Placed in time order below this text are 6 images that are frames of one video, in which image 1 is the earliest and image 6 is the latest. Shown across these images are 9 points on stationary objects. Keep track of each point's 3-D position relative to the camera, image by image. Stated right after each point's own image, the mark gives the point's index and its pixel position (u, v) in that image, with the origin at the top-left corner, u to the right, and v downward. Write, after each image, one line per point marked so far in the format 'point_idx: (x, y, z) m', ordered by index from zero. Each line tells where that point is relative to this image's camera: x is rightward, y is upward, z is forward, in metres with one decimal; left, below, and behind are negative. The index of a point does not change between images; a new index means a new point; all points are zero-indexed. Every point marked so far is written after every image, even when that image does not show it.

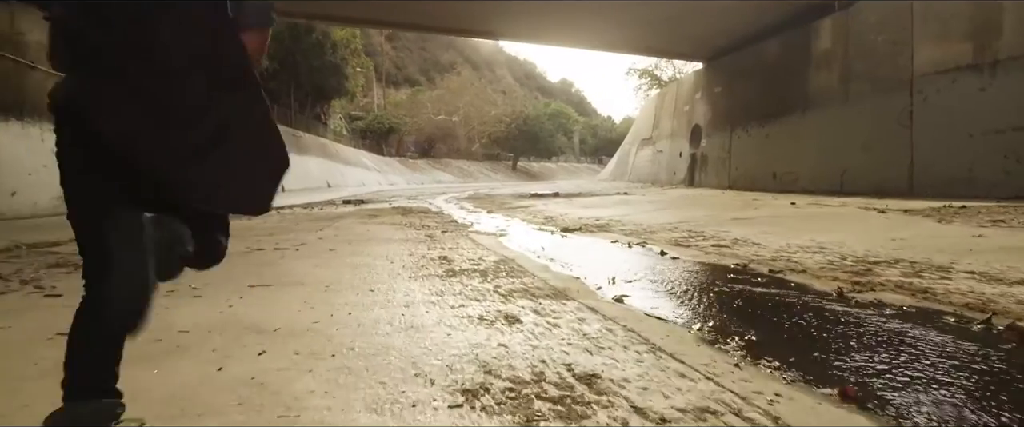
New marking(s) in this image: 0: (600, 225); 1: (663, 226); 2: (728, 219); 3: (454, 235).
0: (+0.8, -0.1, +6.8) m
1: (+1.3, -0.1, +6.3) m
2: (+2.1, 0.0, +7.0) m
3: (-0.5, -0.2, +6.1) m
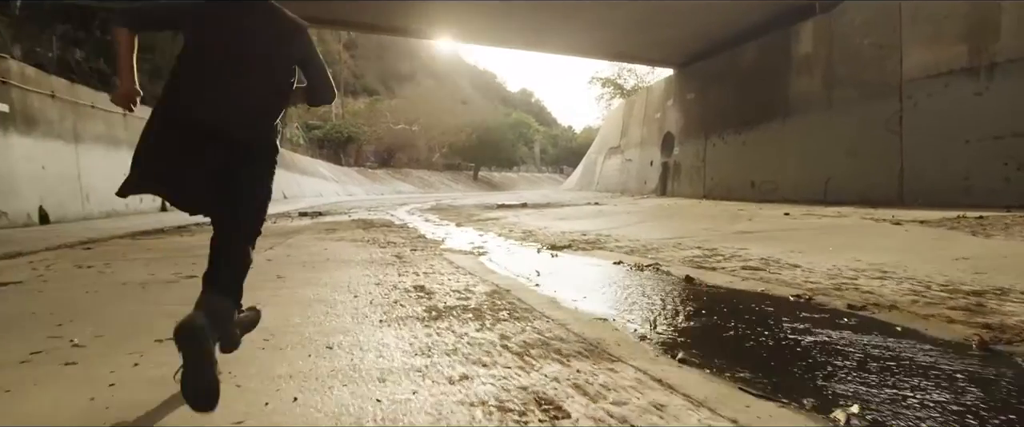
0: (+0.6, -0.2, +6.1) m
1: (+1.2, -0.2, +5.6) m
2: (+1.9, -0.2, +6.3) m
3: (-0.6, -0.3, +5.3) m
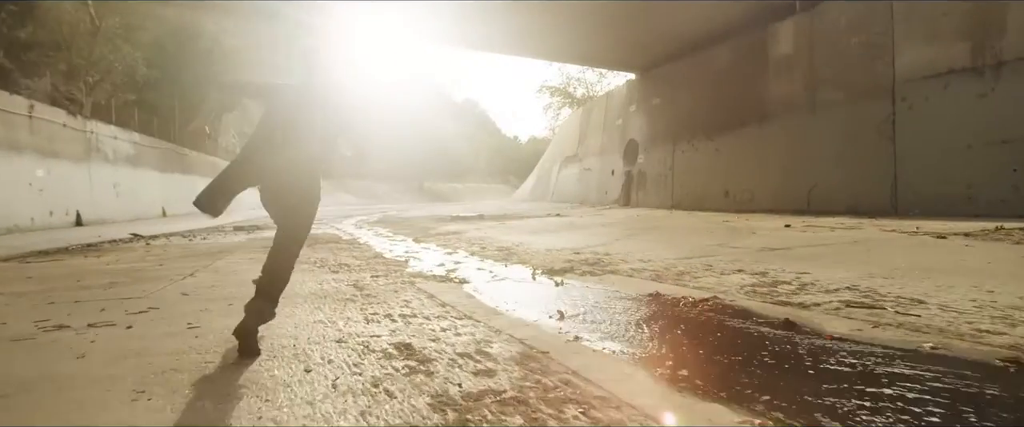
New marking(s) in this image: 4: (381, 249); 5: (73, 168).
0: (+0.5, -0.3, +5.0) m
1: (+1.1, -0.3, +4.6) m
2: (+1.7, -0.3, +5.3) m
3: (-0.7, -0.4, +4.1) m
4: (-1.3, -0.4, +7.3) m
5: (-8.8, +0.9, +14.5) m
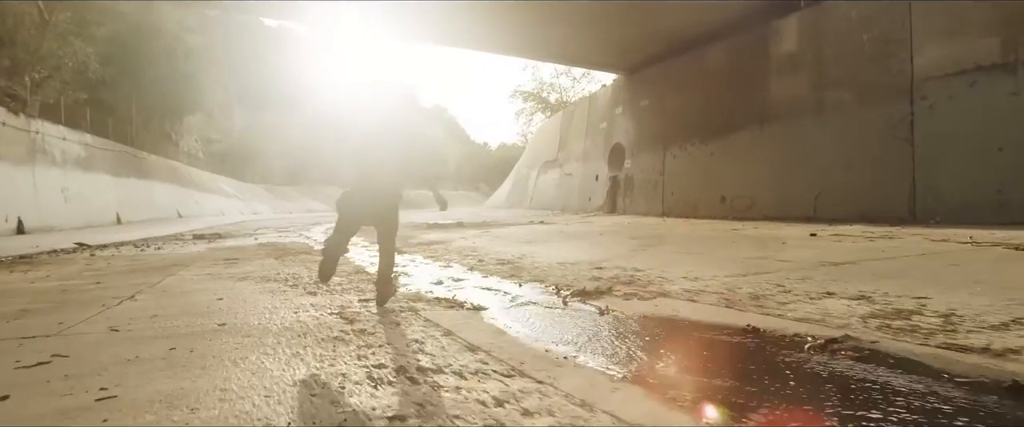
0: (+0.6, -0.4, +4.2) m
1: (+1.2, -0.3, +3.8) m
2: (+1.8, -0.3, +4.5) m
3: (-0.5, -0.4, +3.3) m
4: (-1.3, -0.4, +6.3) m
5: (-9.1, +0.8, +13.3) m
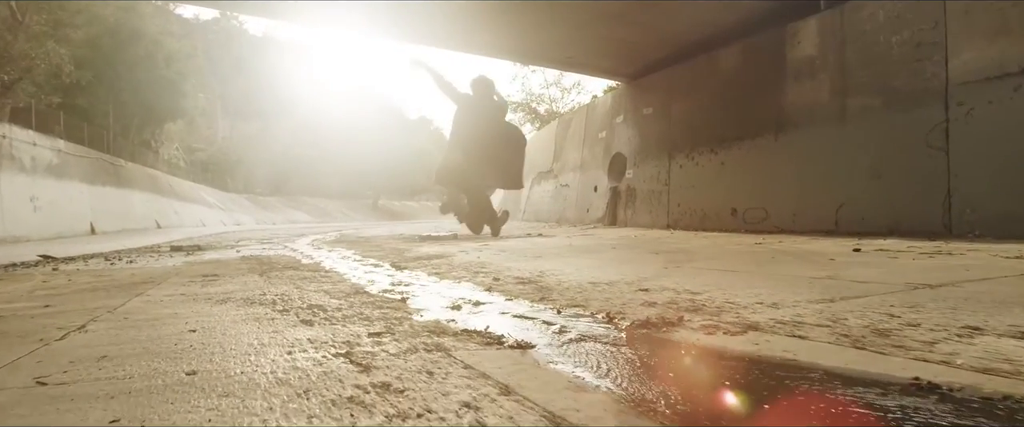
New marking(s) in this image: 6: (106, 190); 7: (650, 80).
0: (+0.8, -0.4, +3.5) m
1: (+1.4, -0.4, +3.1) m
2: (+2.0, -0.4, +3.9) m
3: (-0.3, -0.5, +2.5) m
4: (-1.2, -0.5, +5.6) m
5: (-9.1, +0.6, +12.4) m
6: (-10.9, +0.6, +19.5) m
7: (+2.8, +2.7, +14.5) m
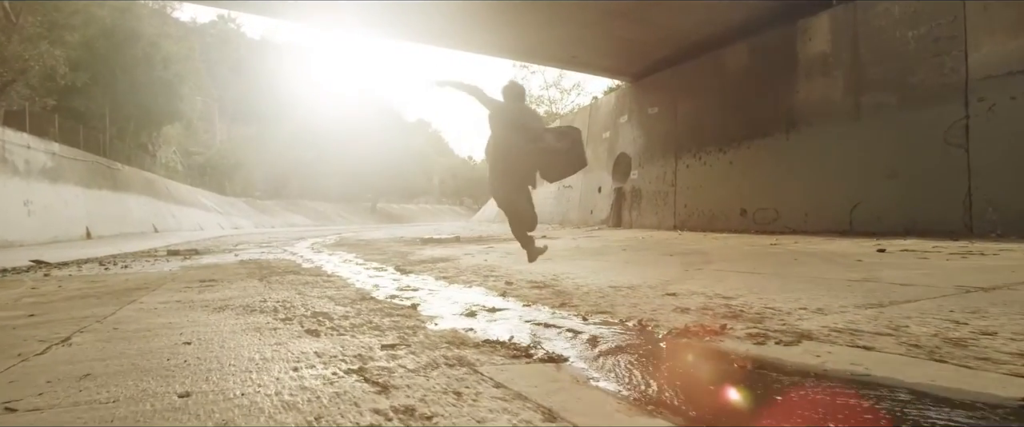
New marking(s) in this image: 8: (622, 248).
0: (+0.9, -0.4, +3.2) m
1: (+1.5, -0.4, +2.8) m
2: (+2.1, -0.4, +3.6) m
3: (-0.2, -0.5, +2.3) m
4: (-1.1, -0.5, +5.3) m
5: (-9.1, +0.5, +12.1) m
6: (-10.9, +0.5, +19.2) m
7: (+2.8, +2.7, +14.3) m
8: (+1.3, -0.4, +8.7) m
